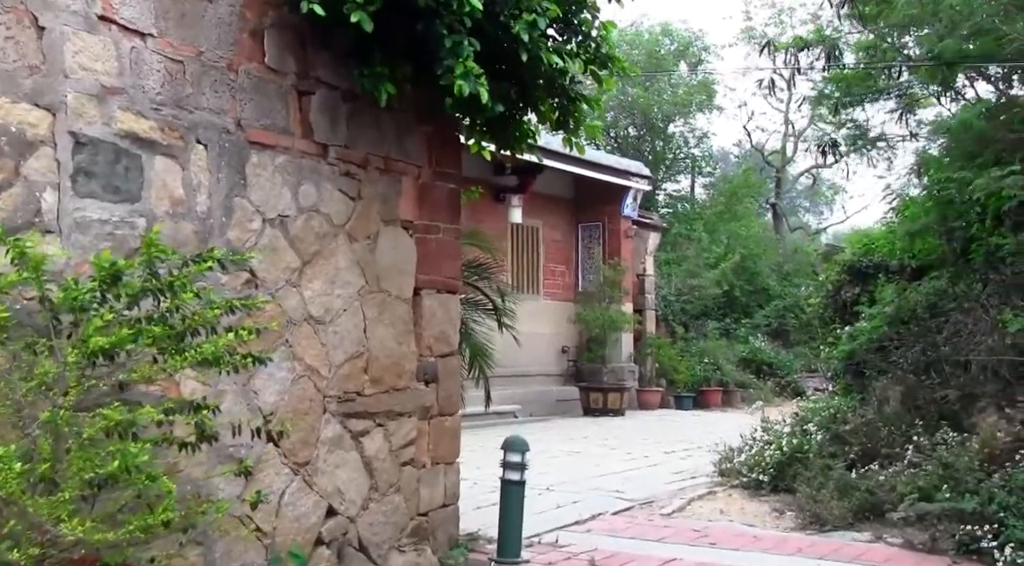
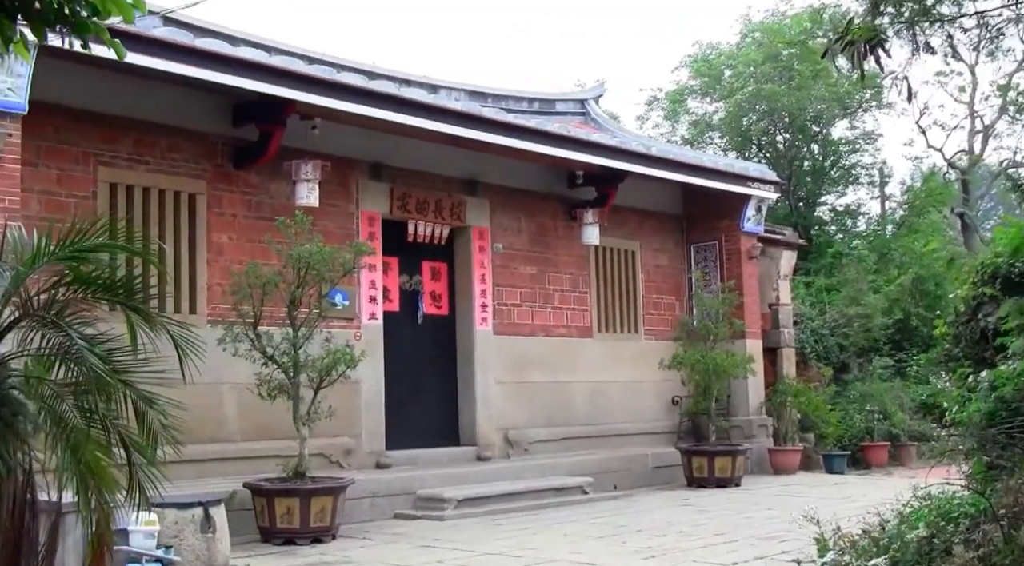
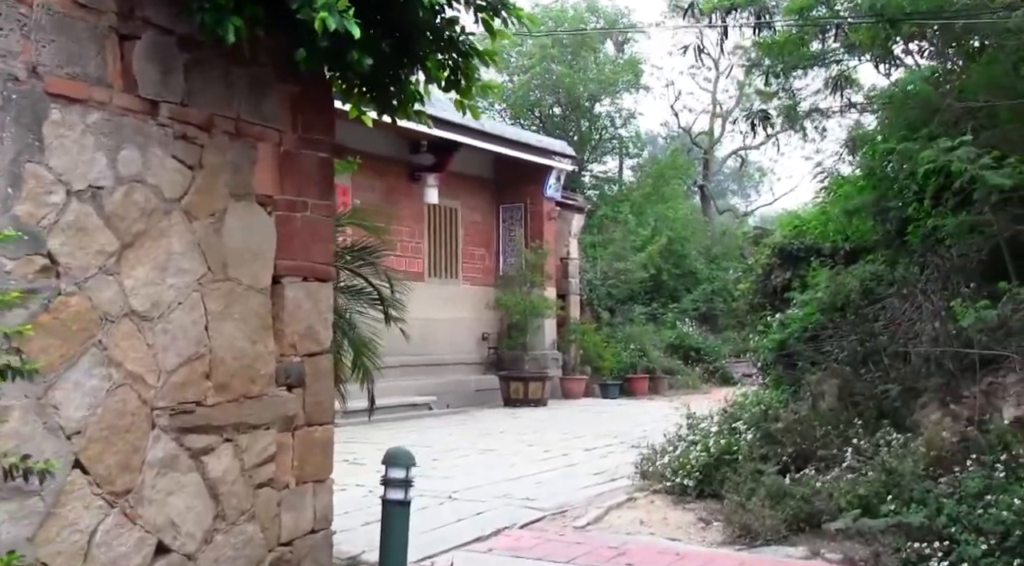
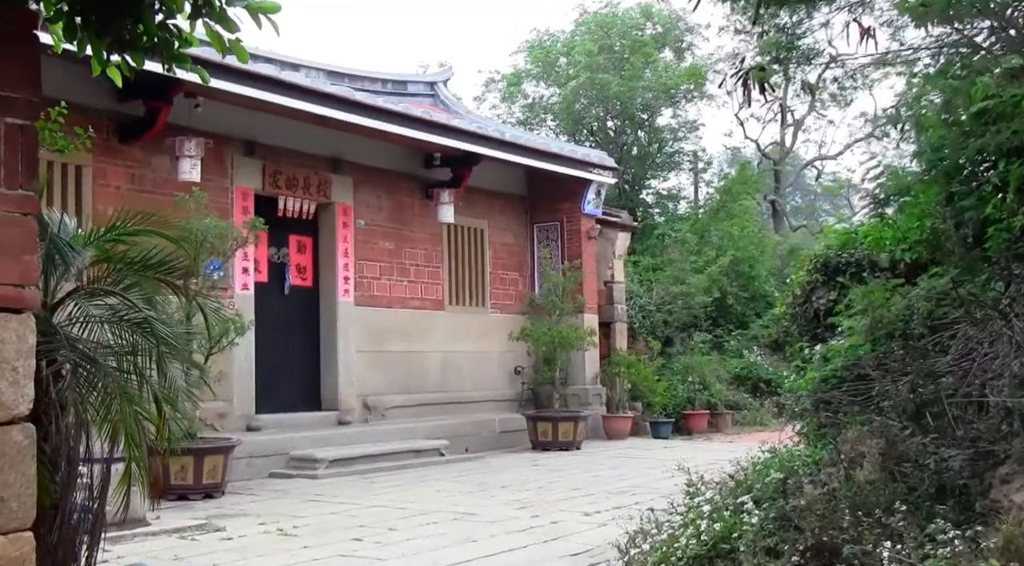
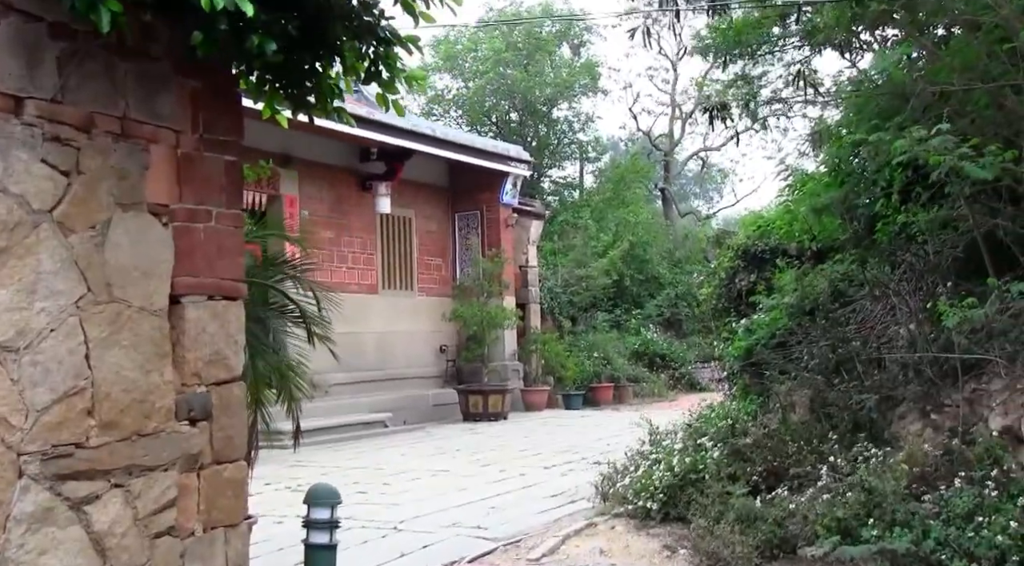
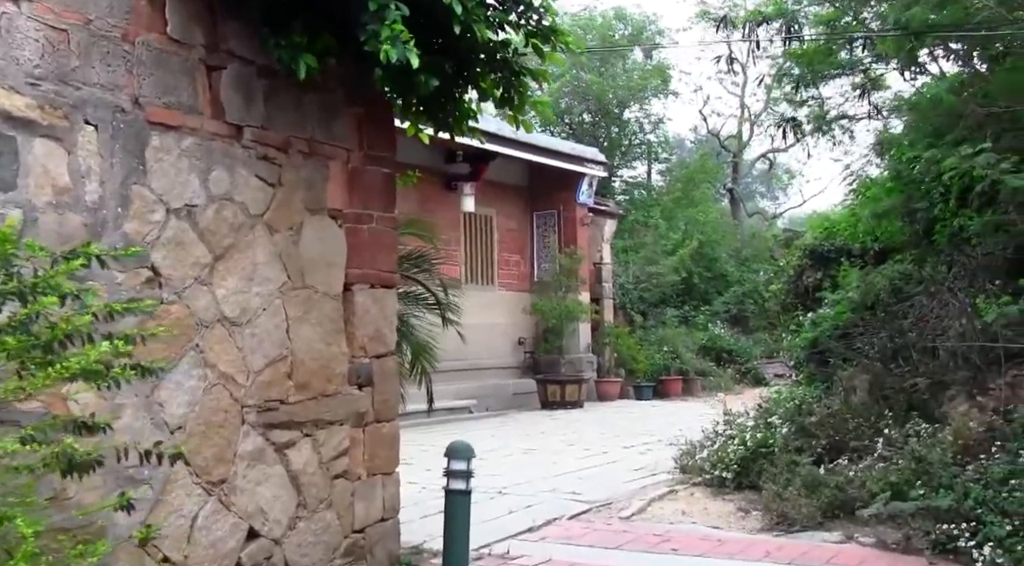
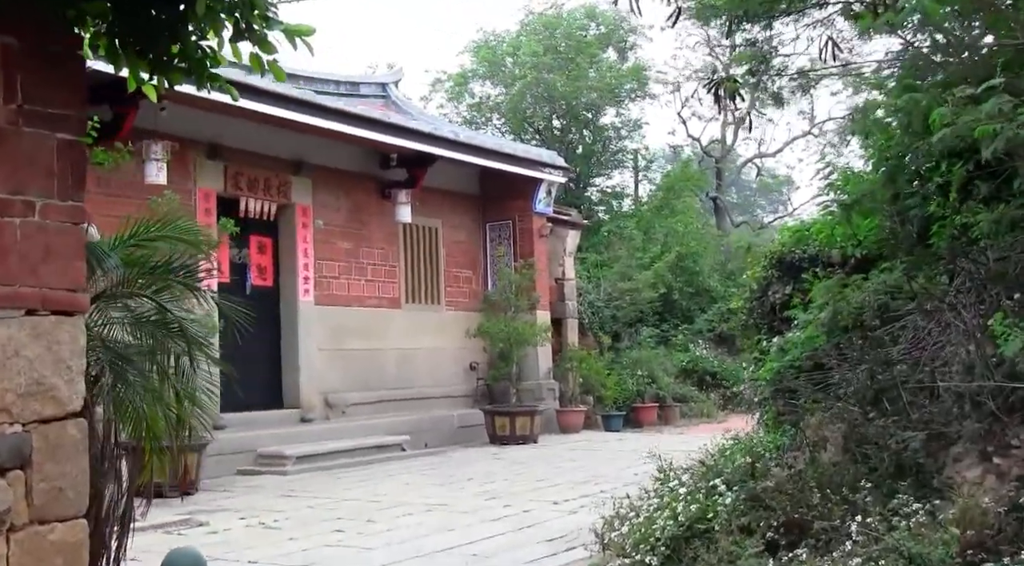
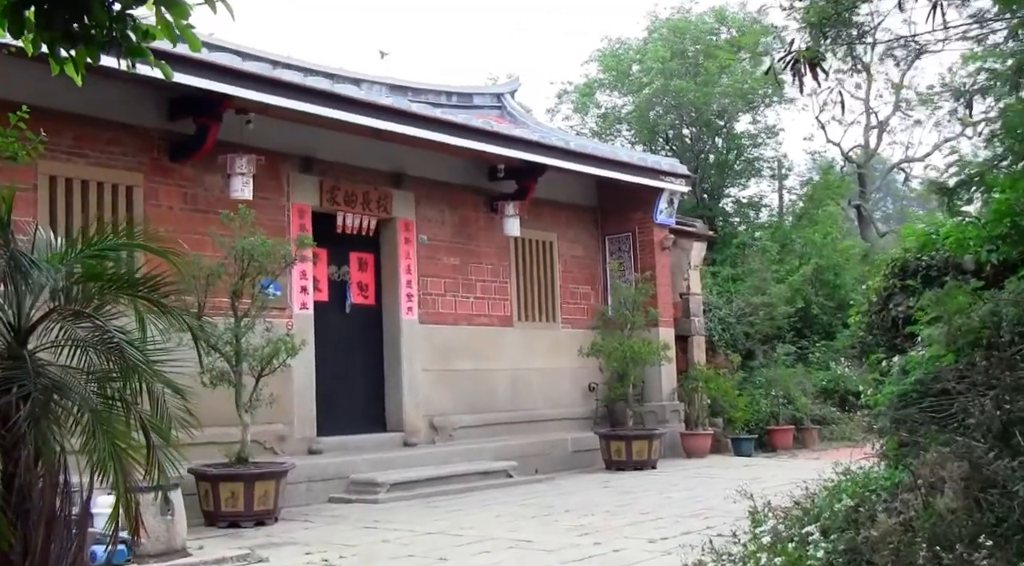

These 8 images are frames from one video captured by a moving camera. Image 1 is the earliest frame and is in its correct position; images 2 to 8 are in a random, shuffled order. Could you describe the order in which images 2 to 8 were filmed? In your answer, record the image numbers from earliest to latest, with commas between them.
6, 3, 5, 7, 4, 8, 2
